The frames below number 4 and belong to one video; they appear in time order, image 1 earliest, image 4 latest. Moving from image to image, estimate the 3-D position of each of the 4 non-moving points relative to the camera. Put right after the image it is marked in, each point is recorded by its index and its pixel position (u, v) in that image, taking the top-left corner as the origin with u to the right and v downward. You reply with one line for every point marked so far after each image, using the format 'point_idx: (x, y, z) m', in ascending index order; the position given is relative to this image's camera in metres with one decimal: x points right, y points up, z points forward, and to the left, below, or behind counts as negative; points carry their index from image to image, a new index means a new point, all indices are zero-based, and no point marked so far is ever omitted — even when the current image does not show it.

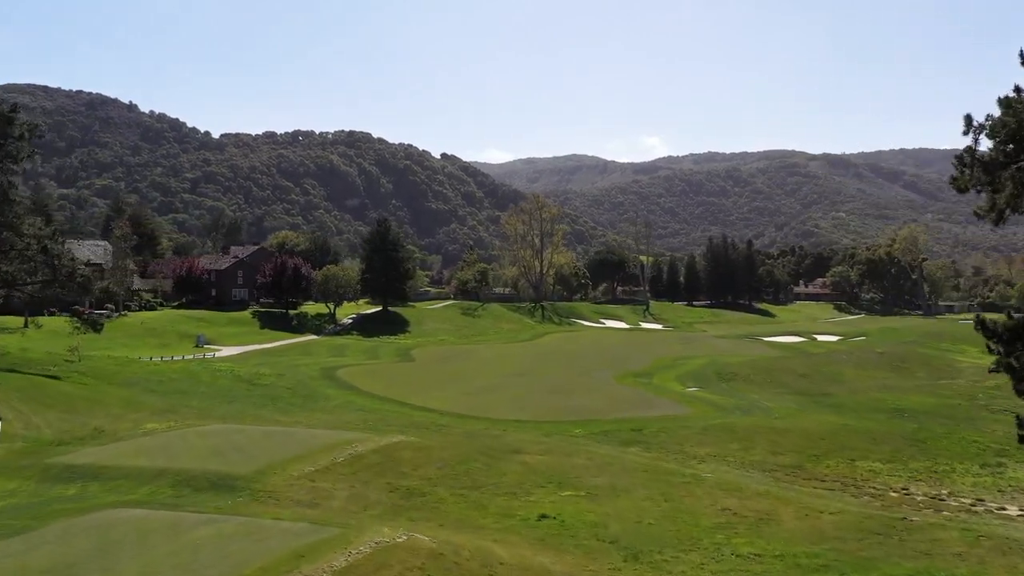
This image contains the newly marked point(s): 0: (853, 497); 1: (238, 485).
0: (+5.9, -3.6, +19.8) m
1: (-4.0, -2.9, +16.8) m
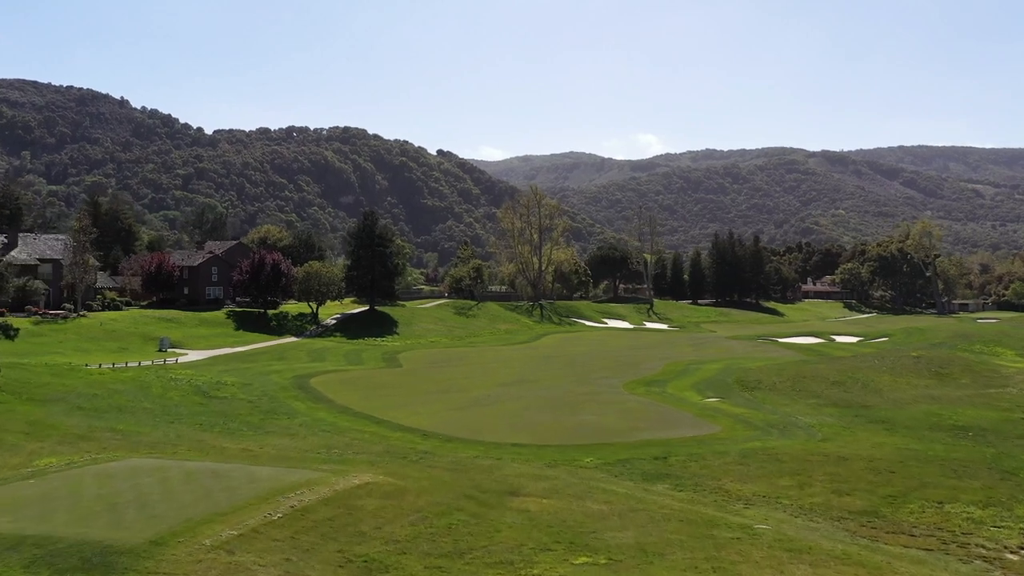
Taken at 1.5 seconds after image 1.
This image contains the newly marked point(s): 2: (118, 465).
0: (+5.9, -3.6, +14.9) m
1: (-4.0, -2.9, +11.9) m
2: (-6.0, -2.7, +17.7) m
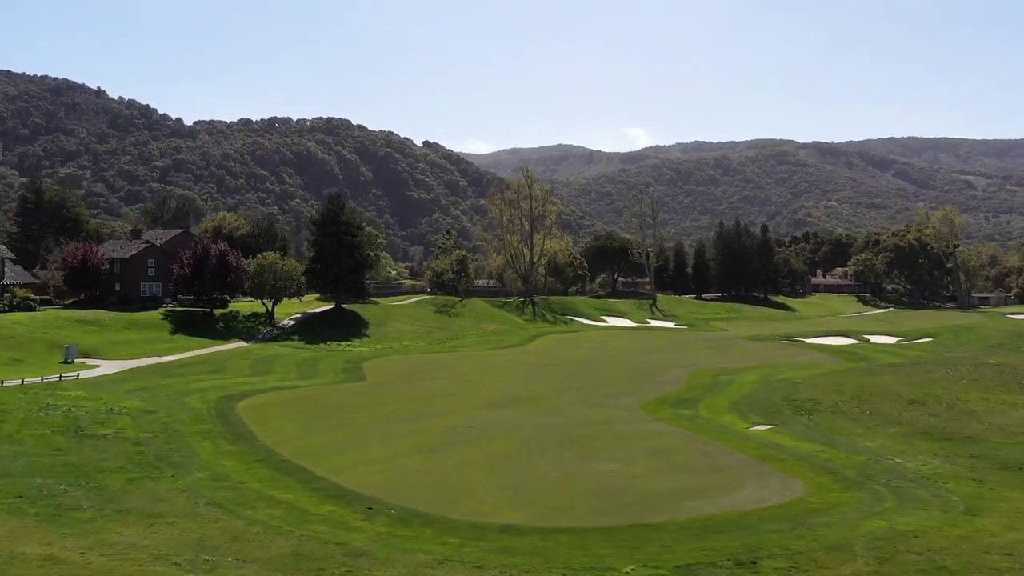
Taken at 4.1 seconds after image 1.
0: (+5.8, -3.6, +6.1) m
1: (-4.1, -2.9, +3.0) m
2: (-6.1, -2.7, +8.8) m
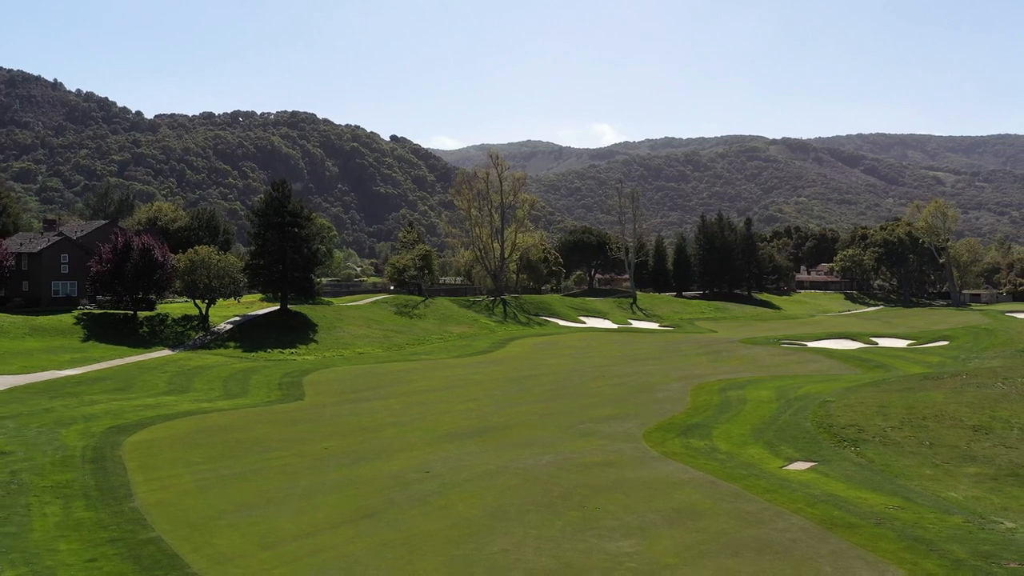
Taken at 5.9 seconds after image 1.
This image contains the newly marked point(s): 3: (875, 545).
0: (+5.8, -3.6, -0.1) m
1: (-4.0, -3.0, -3.5) m
2: (-6.2, -2.8, +2.2) m
3: (+4.8, -3.4, +15.4) m
